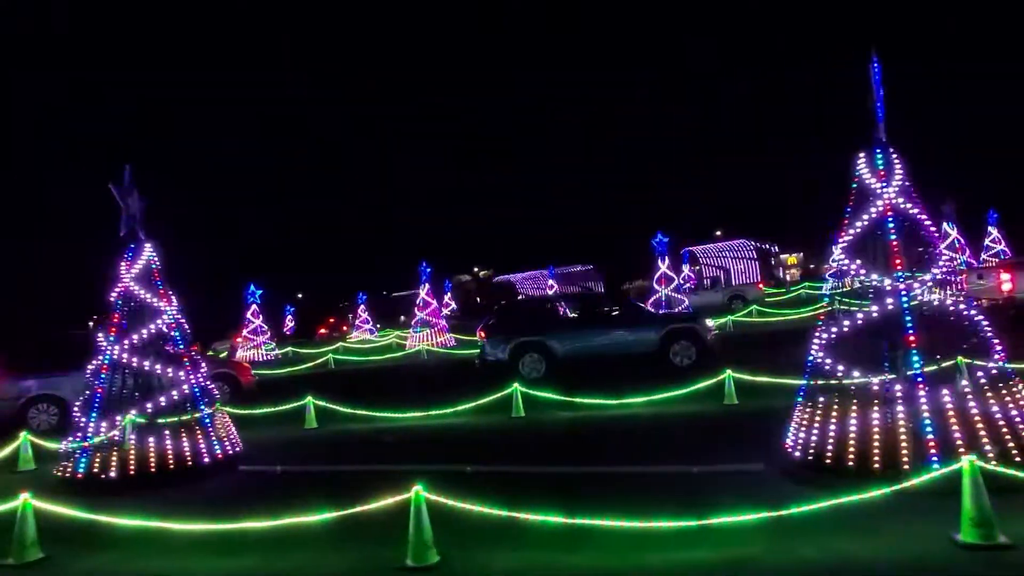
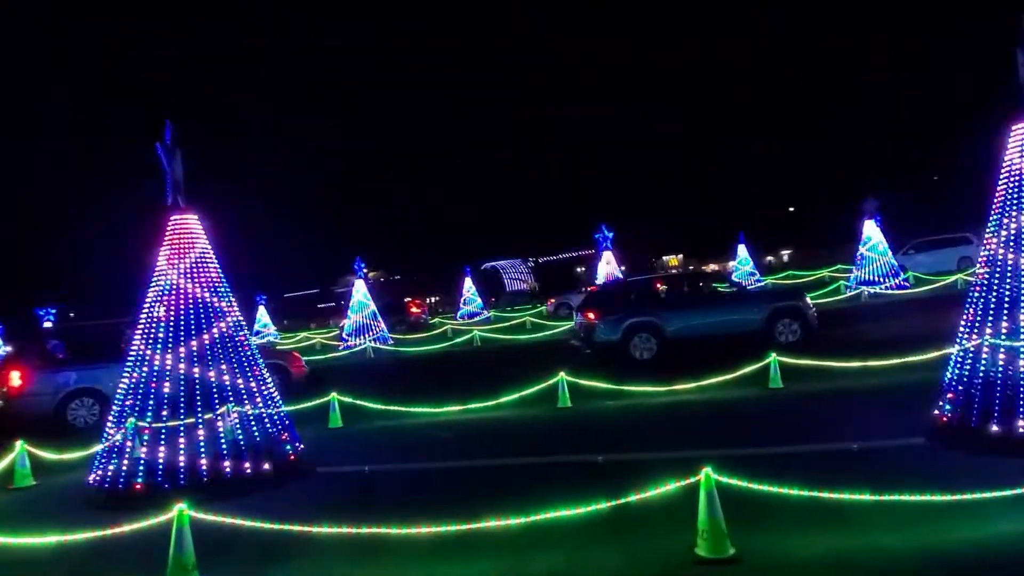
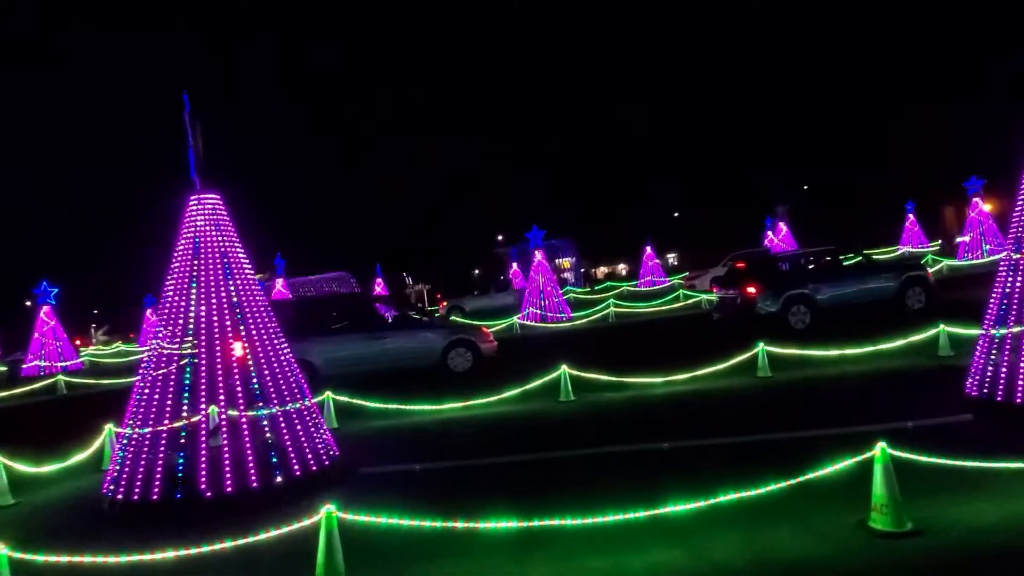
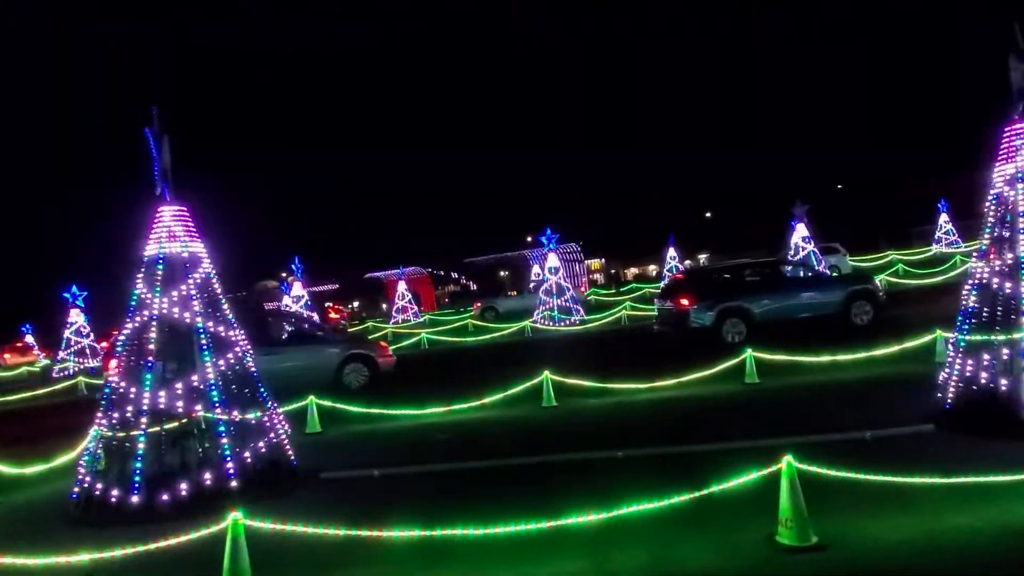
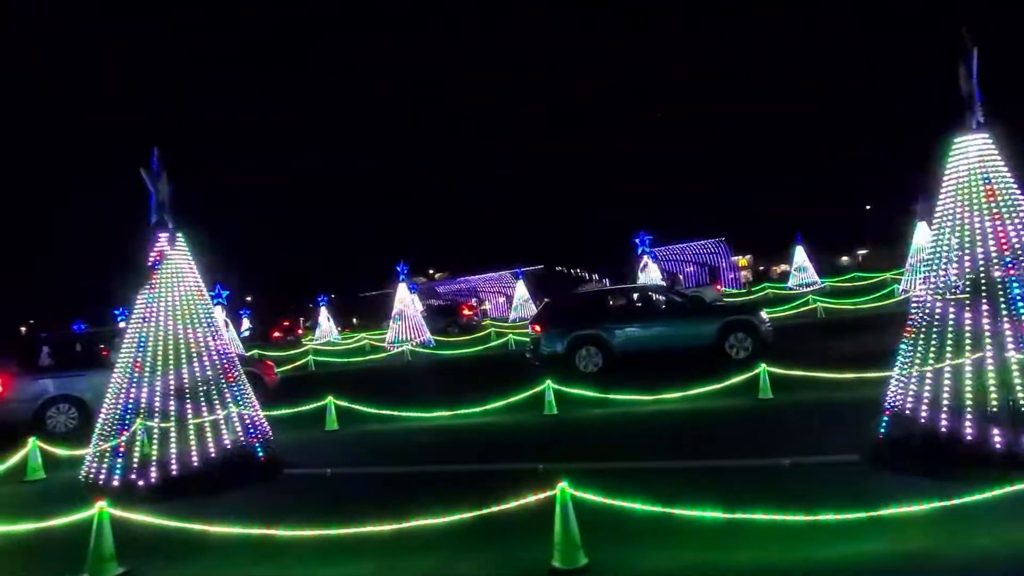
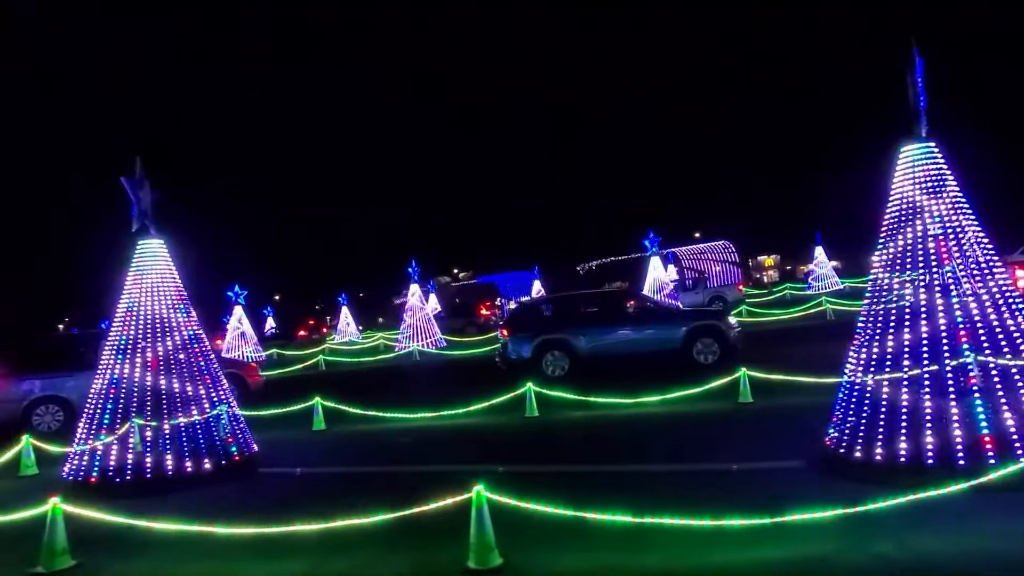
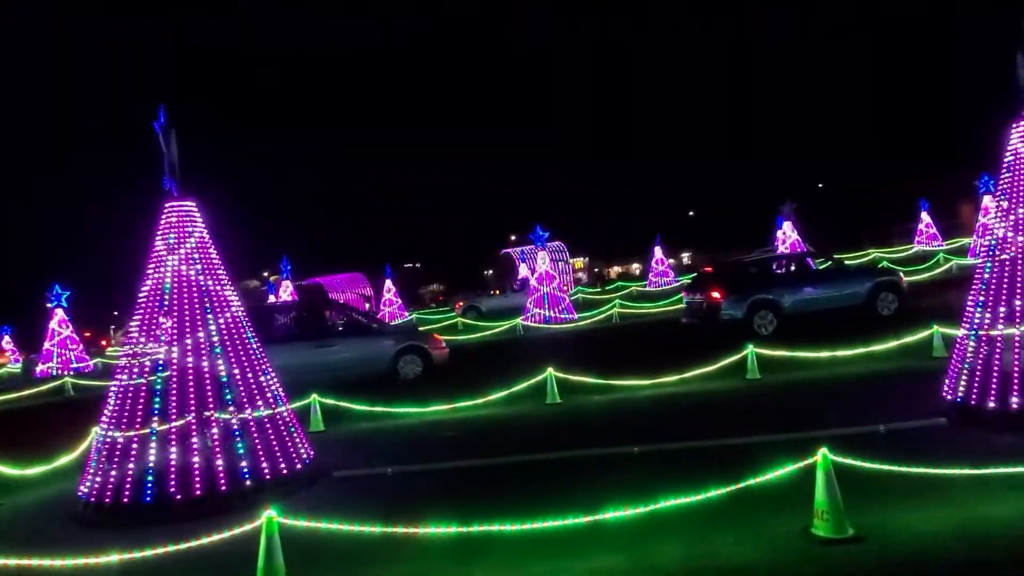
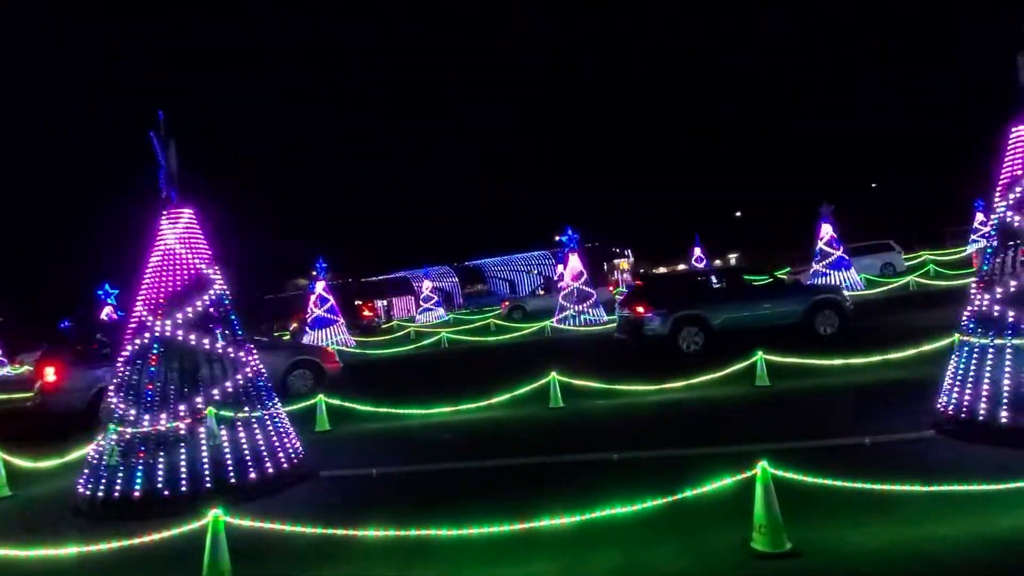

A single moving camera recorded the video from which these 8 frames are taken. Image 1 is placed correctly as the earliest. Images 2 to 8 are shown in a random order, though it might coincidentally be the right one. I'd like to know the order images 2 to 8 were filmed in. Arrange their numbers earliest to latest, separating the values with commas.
6, 5, 2, 8, 4, 7, 3
